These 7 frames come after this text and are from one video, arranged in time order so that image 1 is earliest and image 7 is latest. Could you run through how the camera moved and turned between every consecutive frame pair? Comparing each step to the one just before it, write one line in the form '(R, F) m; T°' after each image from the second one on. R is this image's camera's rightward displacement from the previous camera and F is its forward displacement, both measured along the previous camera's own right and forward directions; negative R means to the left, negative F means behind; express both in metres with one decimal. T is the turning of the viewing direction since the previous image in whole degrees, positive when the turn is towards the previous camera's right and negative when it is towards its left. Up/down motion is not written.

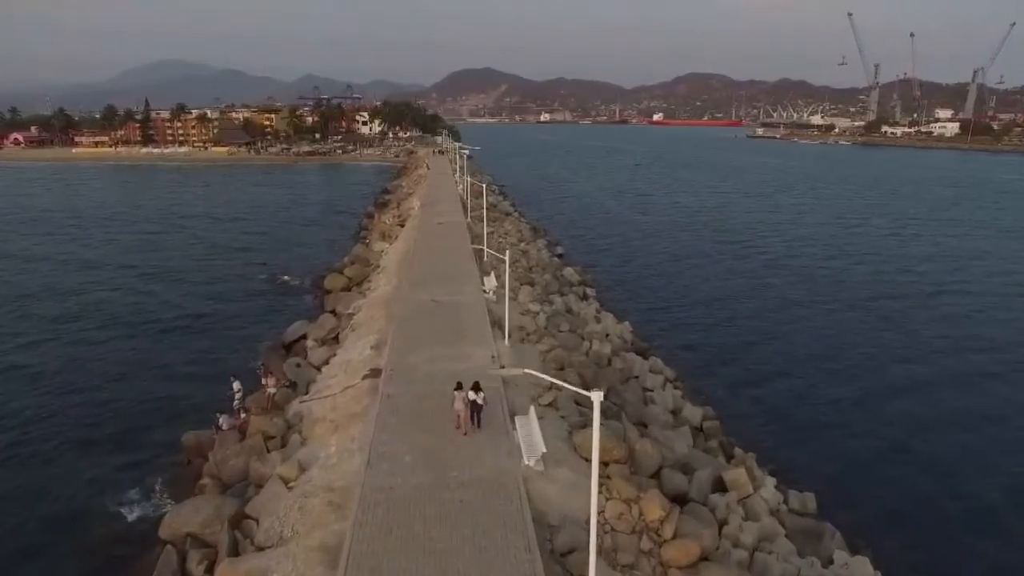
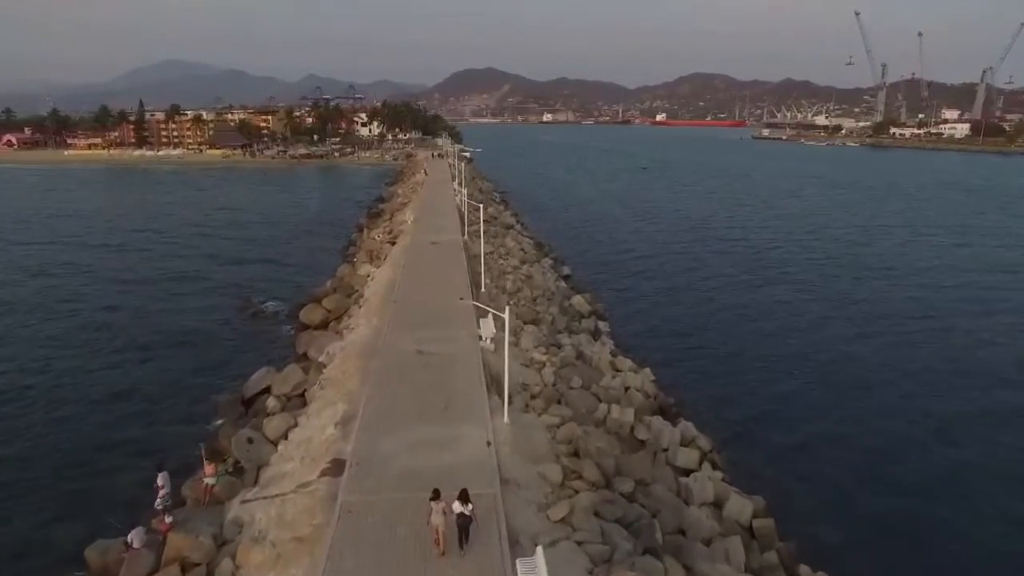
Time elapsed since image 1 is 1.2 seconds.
(0.0, +2.0) m; 0°
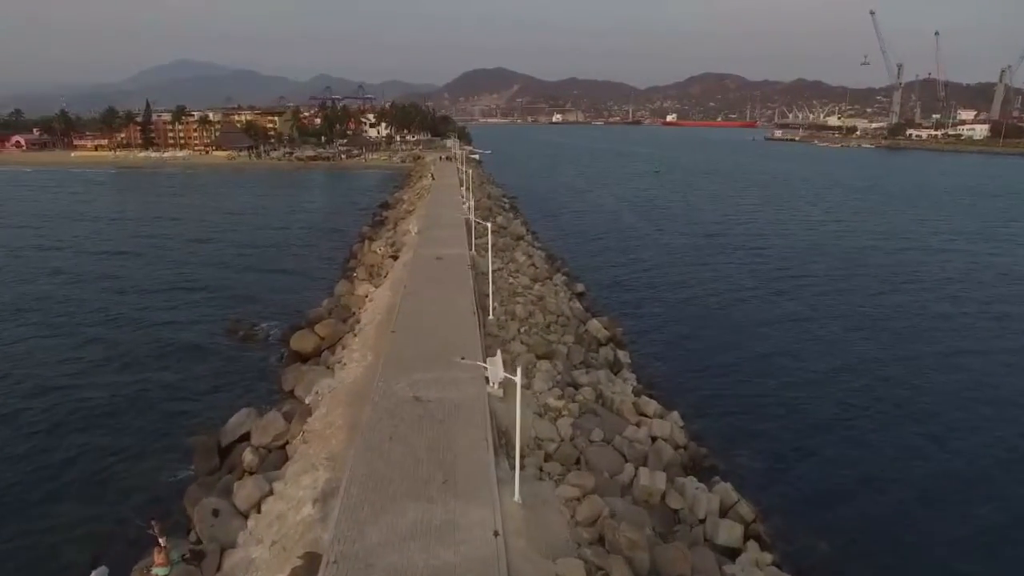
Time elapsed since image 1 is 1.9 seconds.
(0.0, +1.3) m; -1°
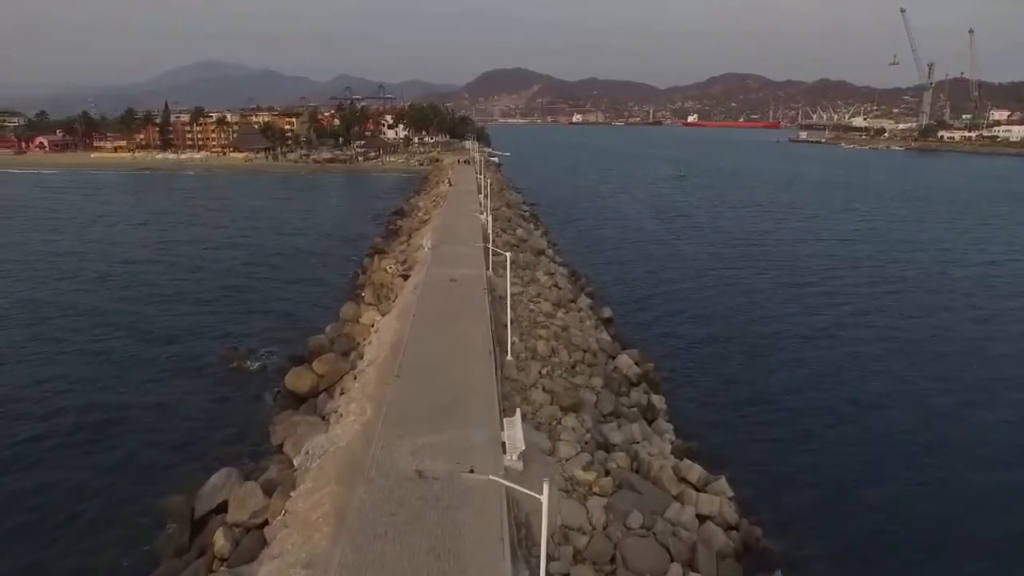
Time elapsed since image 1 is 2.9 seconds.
(-0.1, +1.5) m; -2°
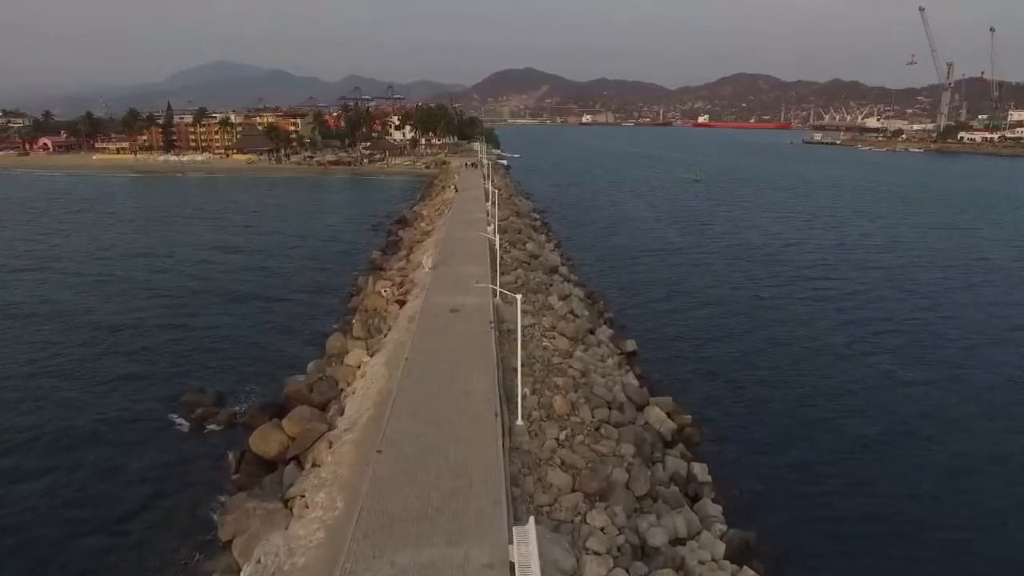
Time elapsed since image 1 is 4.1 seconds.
(0.0, +2.0) m; -1°
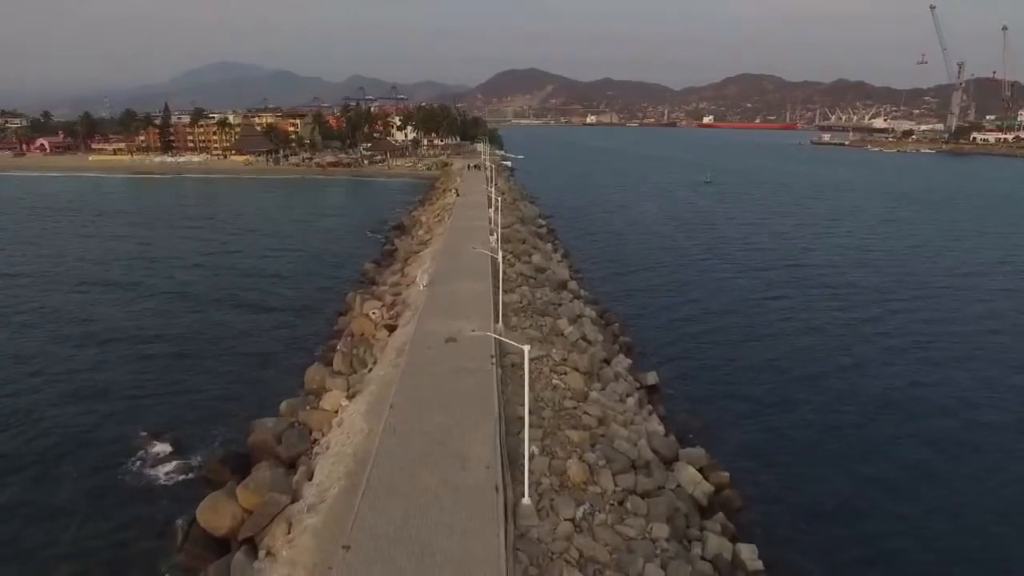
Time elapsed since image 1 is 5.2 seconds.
(0.0, +1.8) m; 0°
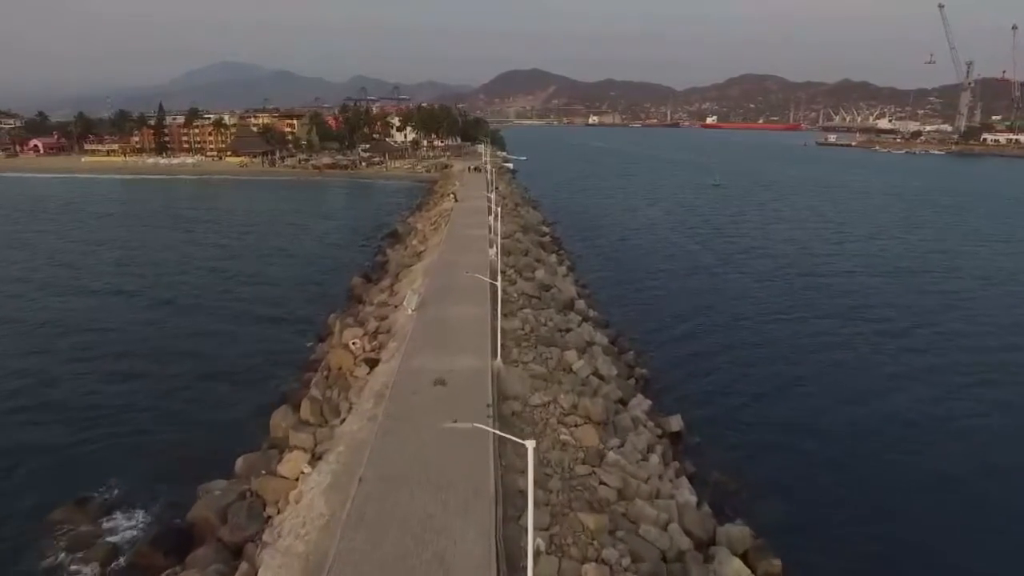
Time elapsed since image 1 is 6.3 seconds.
(0.0, +1.8) m; 0°
